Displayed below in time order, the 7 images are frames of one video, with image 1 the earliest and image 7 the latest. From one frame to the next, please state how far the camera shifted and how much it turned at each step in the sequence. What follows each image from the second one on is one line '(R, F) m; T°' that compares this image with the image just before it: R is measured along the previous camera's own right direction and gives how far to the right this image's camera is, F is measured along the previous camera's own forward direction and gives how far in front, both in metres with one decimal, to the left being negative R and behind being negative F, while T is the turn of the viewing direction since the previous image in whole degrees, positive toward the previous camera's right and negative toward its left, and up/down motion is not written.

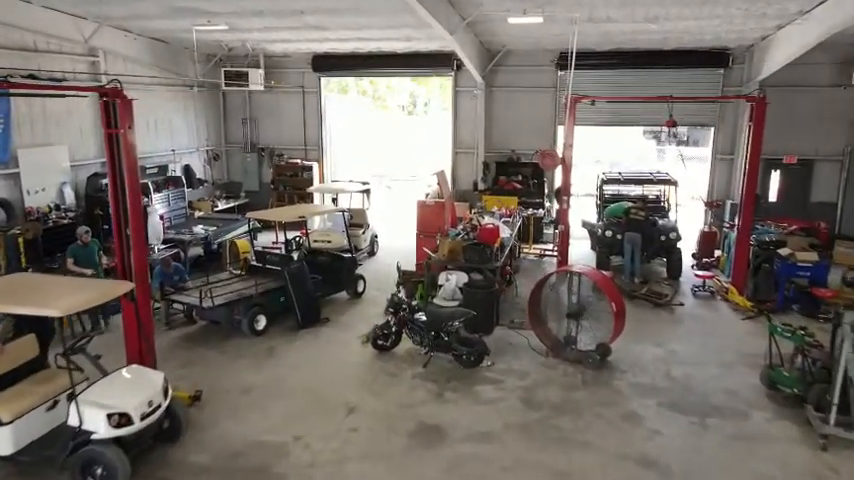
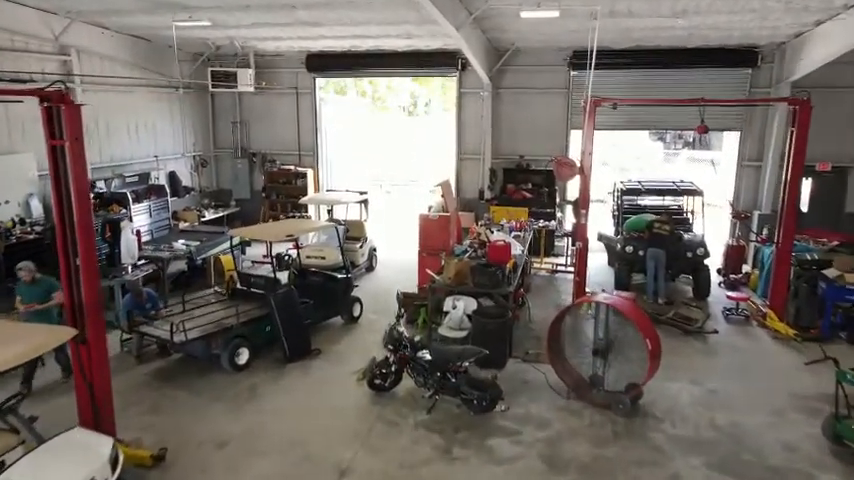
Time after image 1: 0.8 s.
(0.0, +0.8) m; 0°
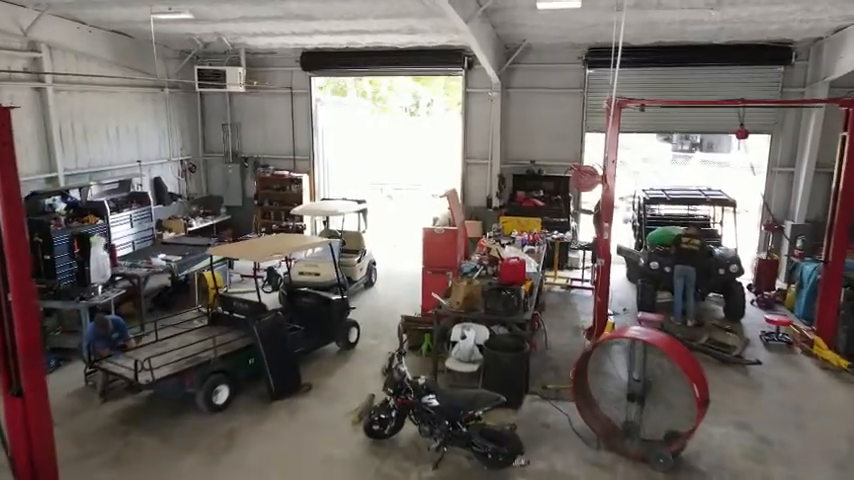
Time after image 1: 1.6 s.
(0.0, +0.8) m; 0°
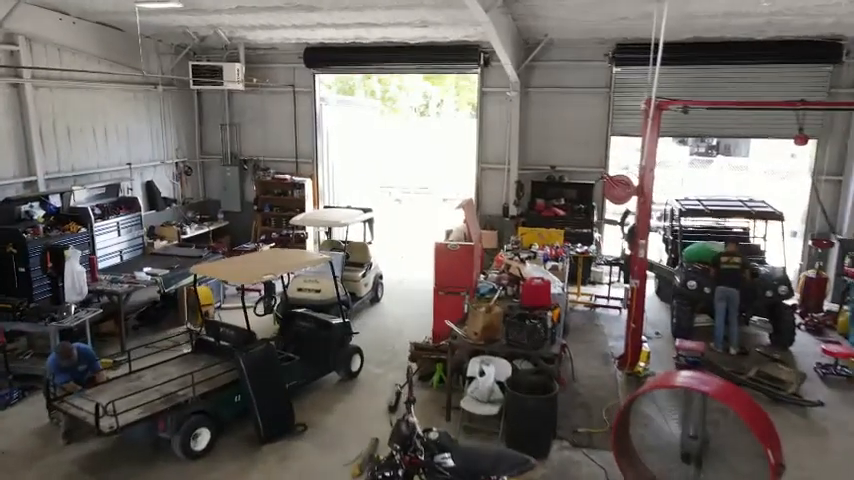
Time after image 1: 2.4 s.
(0.0, +0.8) m; -1°
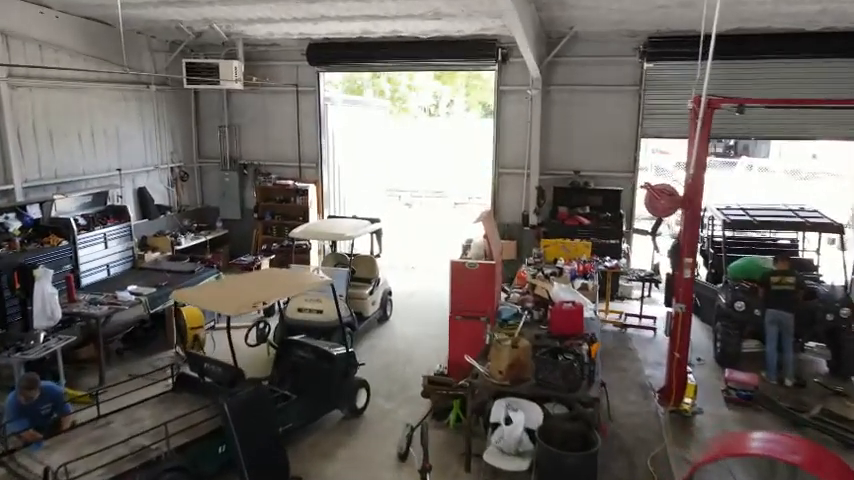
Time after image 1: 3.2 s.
(-0.1, +0.7) m; -1°
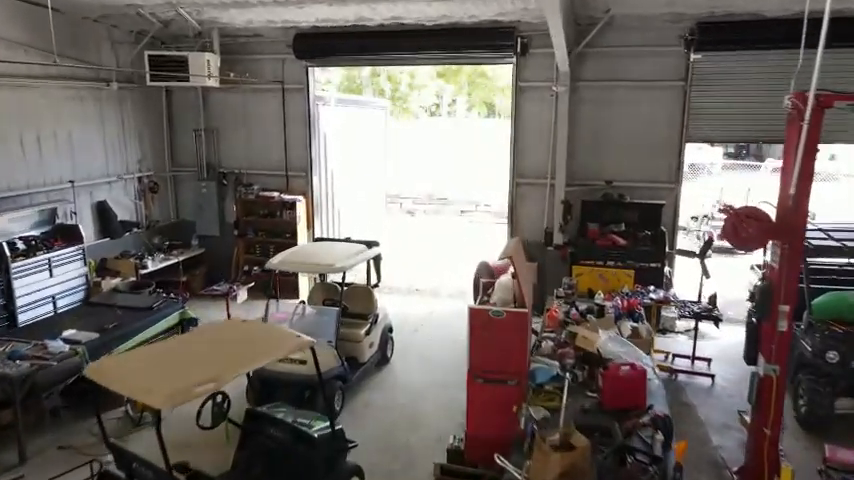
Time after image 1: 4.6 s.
(-0.1, +1.3) m; 0°
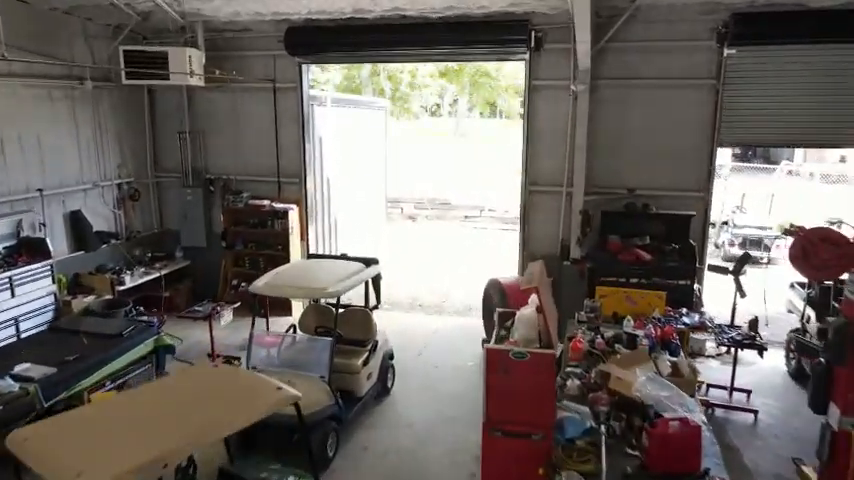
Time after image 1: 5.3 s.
(0.0, +0.7) m; 0°
